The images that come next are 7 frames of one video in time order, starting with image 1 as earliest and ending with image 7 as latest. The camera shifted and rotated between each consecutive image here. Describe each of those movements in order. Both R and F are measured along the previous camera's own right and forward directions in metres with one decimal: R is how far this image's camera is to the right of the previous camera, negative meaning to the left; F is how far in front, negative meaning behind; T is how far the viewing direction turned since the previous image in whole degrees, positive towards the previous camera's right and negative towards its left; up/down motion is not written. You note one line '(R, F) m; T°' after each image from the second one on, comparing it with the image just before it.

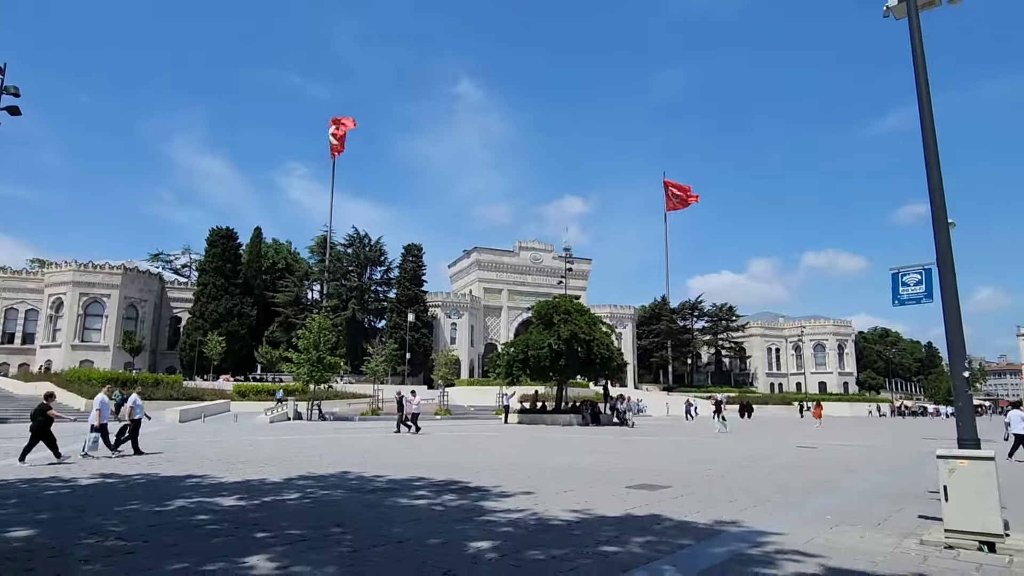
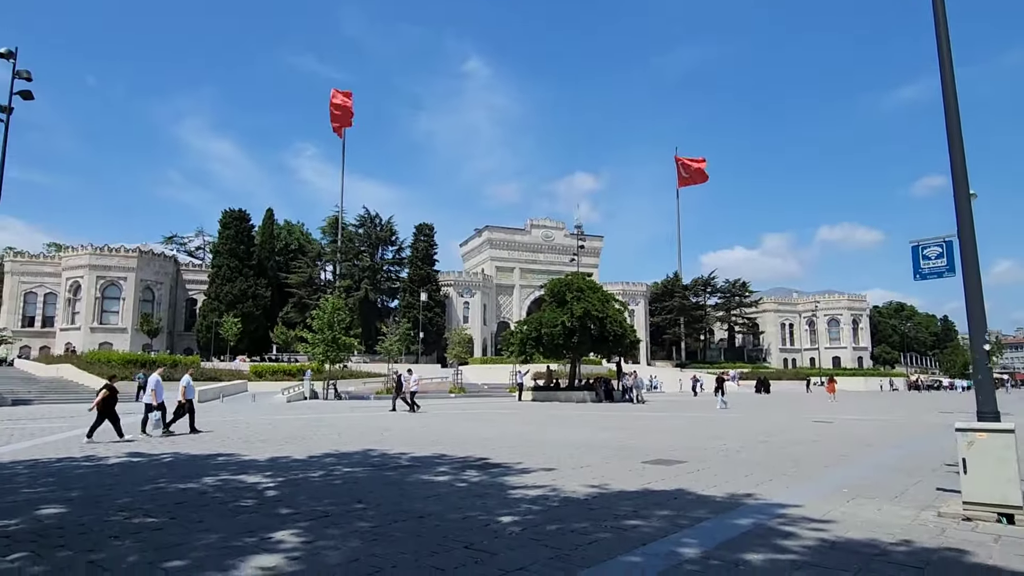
(0.0, 0.0) m; -1°
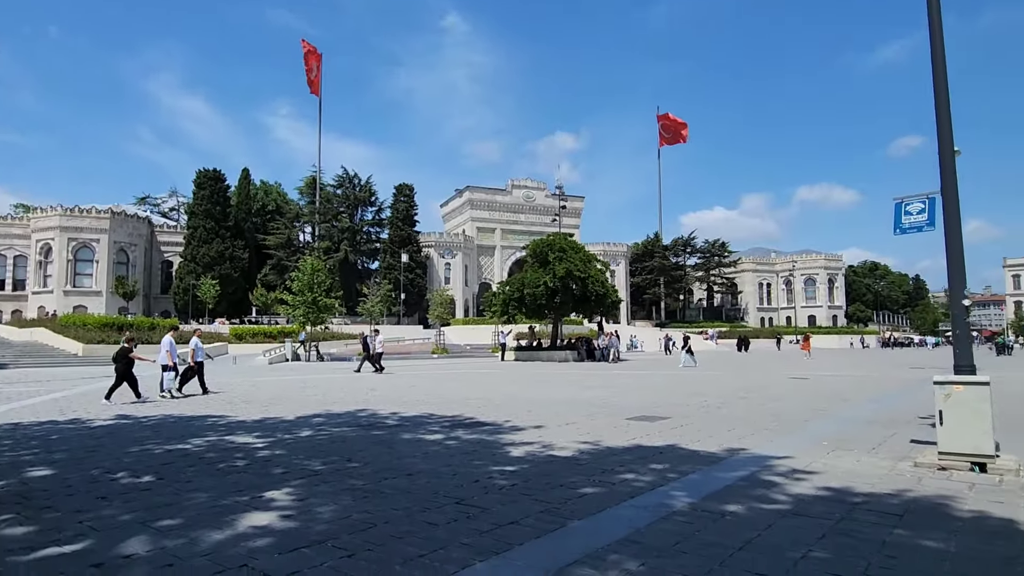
(0.0, 0.0) m; +2°
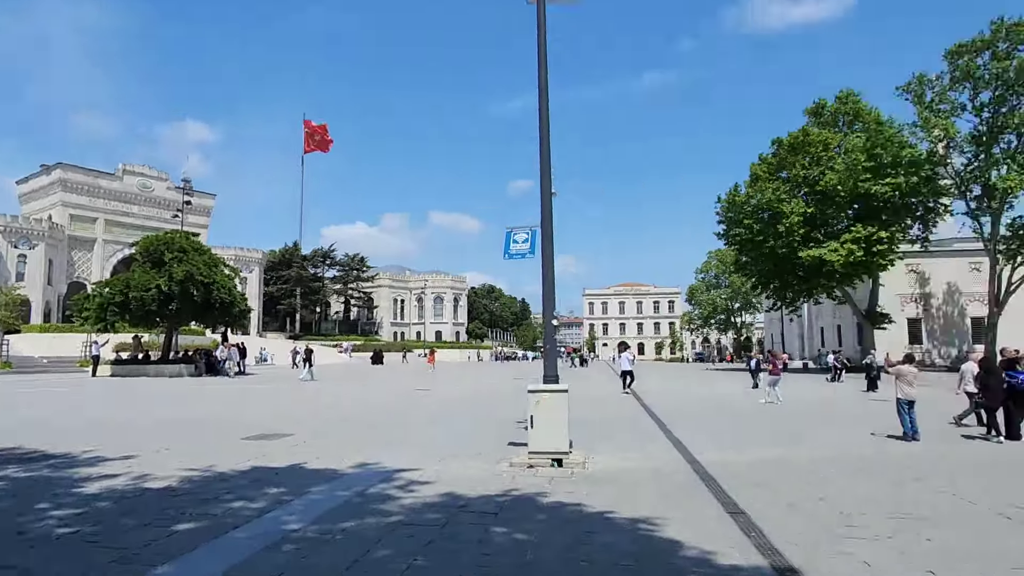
(+0.1, +0.2) m; +28°
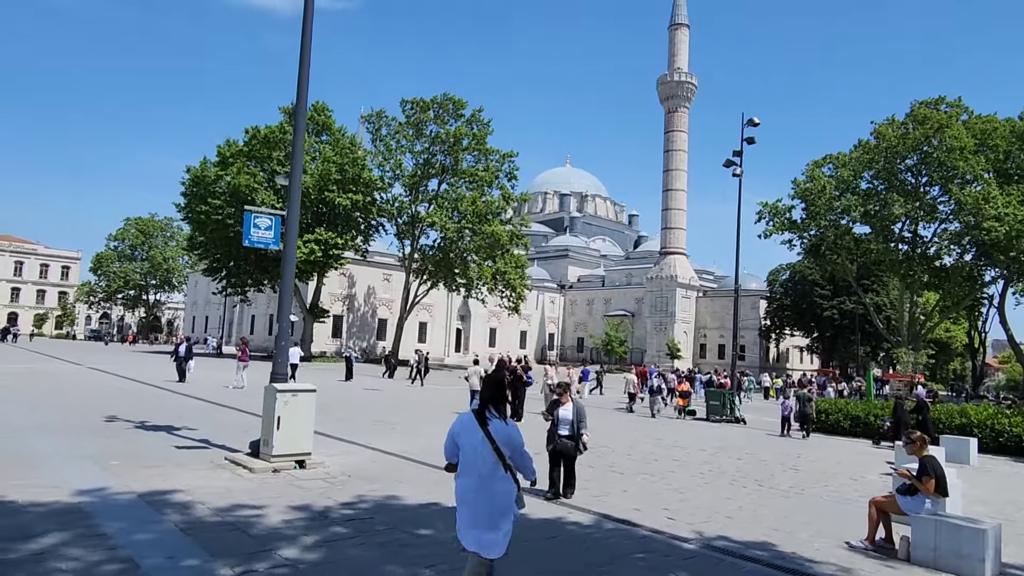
(-4.0, +0.8) m; +46°
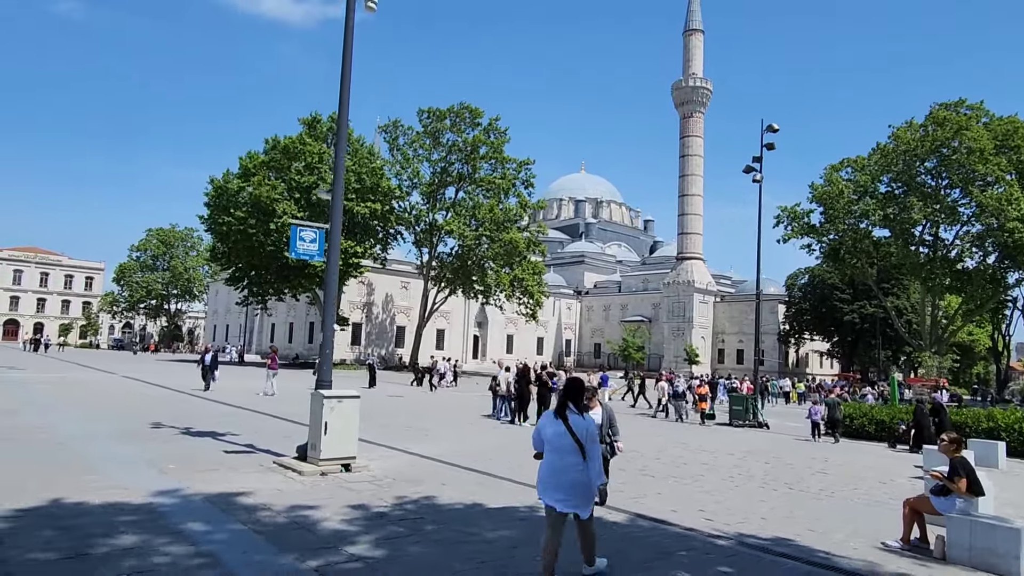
(-0.3, -0.3) m; -1°
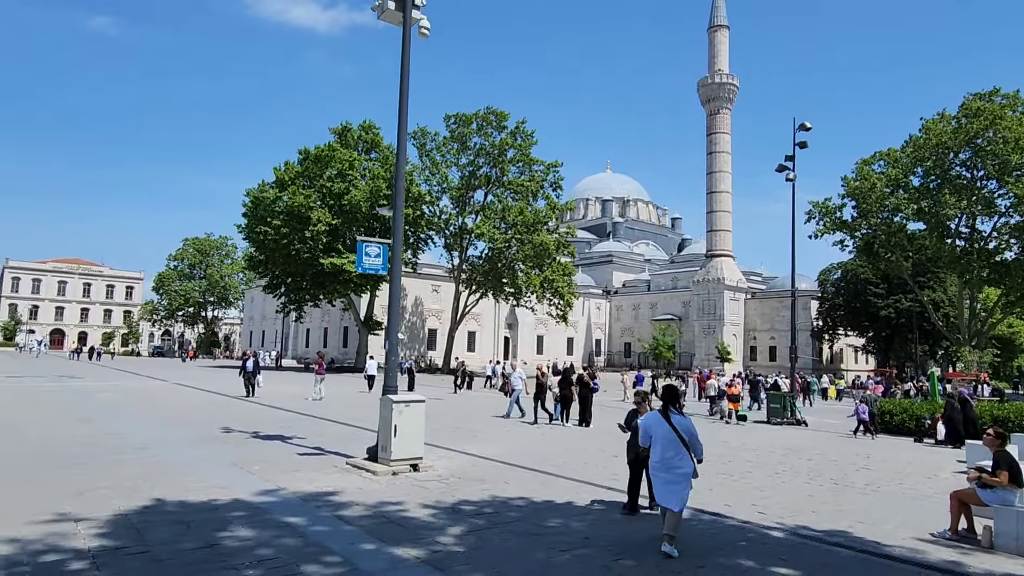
(-0.4, -0.5) m; -2°
